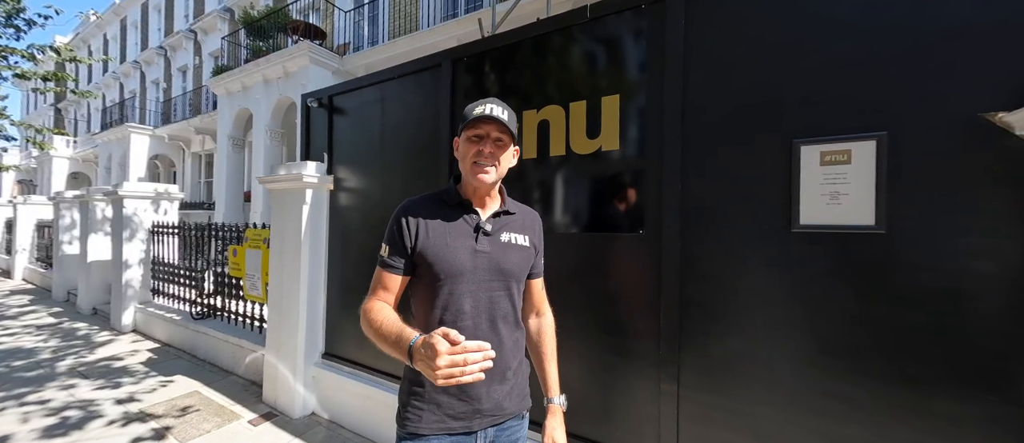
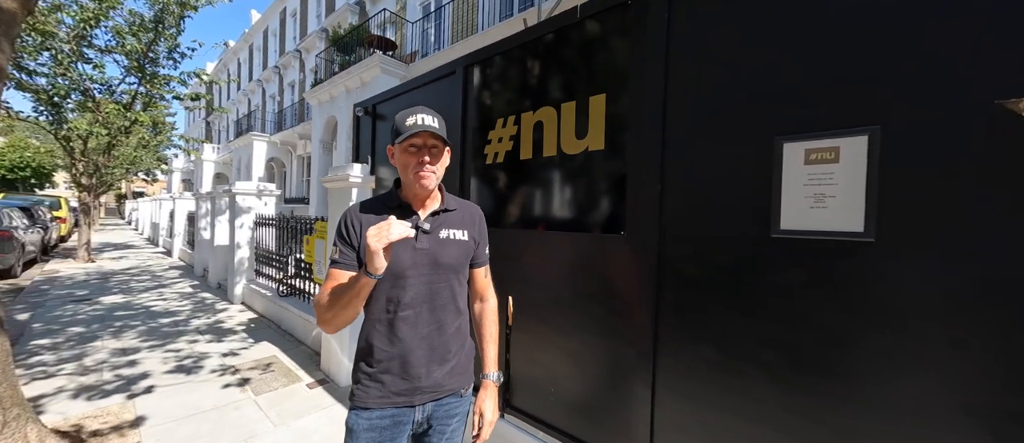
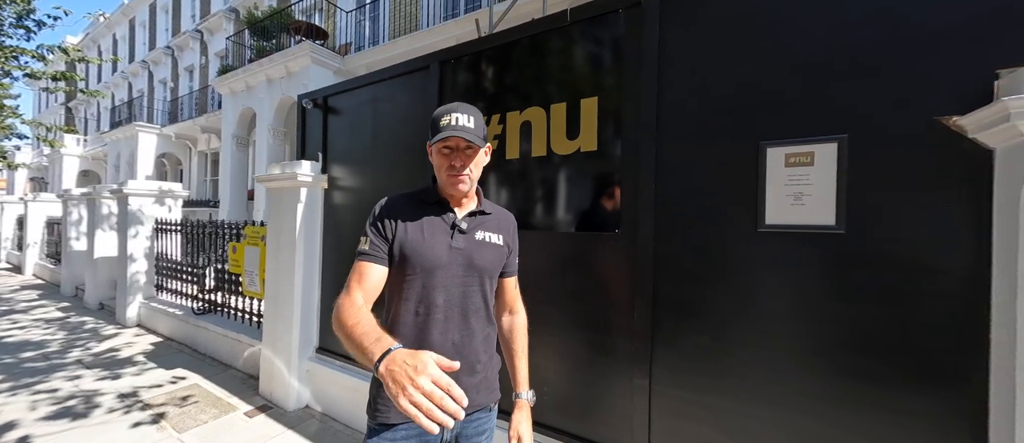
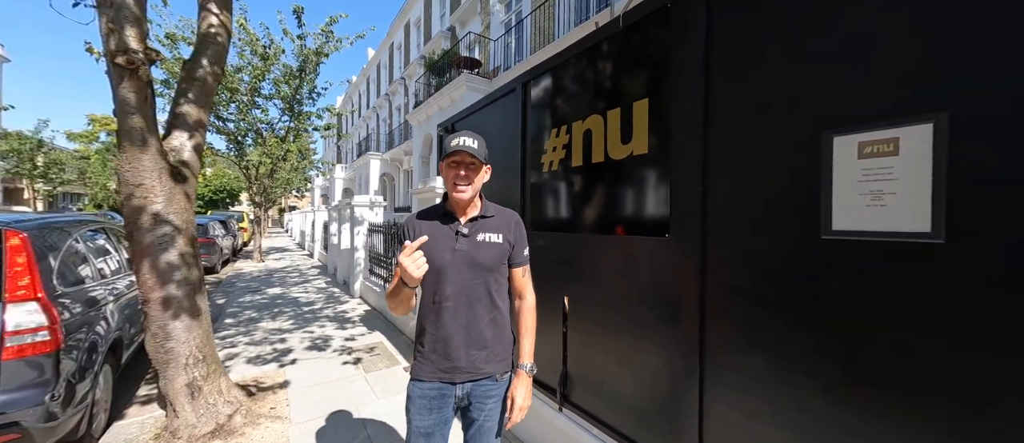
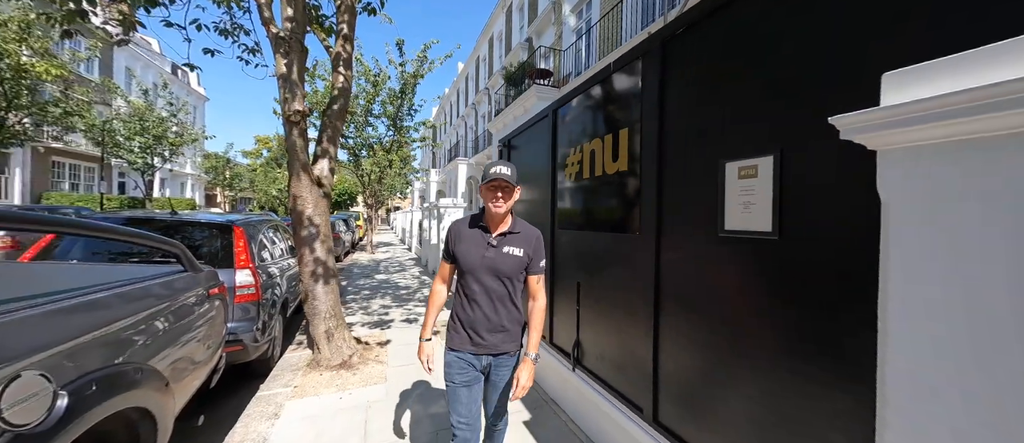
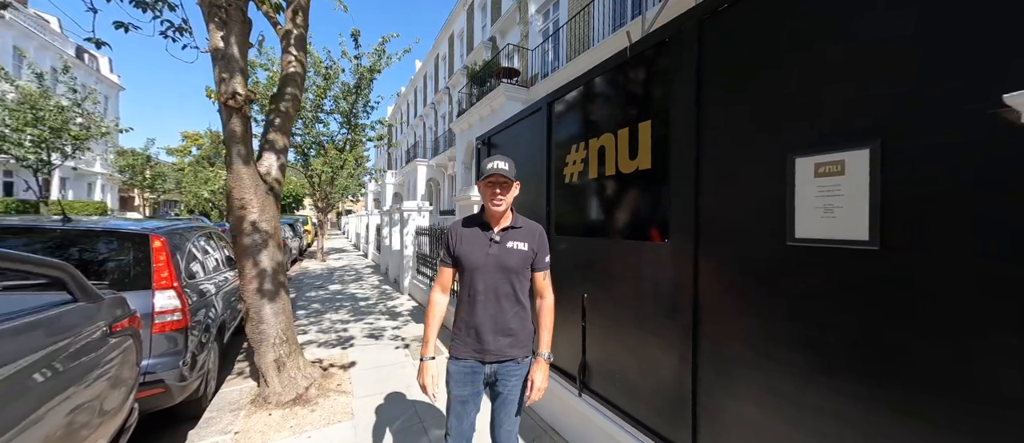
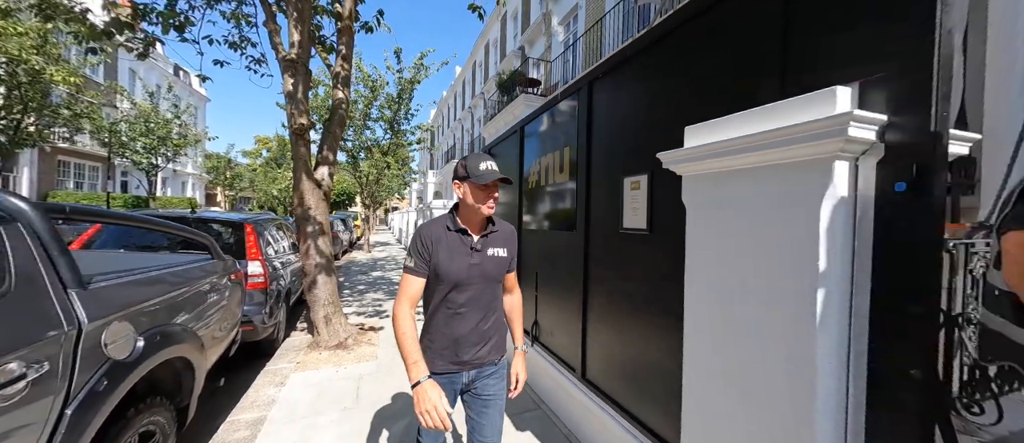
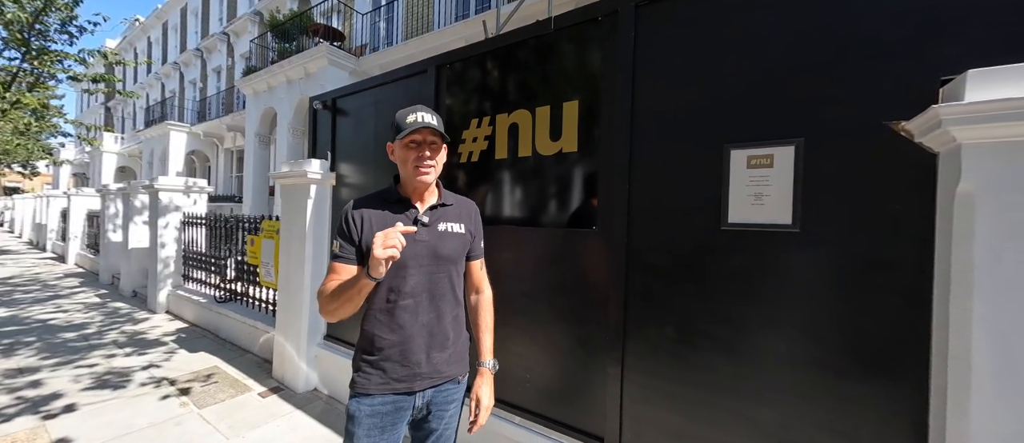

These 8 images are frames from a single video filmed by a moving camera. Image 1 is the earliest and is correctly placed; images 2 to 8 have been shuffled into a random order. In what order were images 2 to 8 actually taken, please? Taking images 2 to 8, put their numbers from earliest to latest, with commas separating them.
3, 8, 2, 4, 6, 5, 7
